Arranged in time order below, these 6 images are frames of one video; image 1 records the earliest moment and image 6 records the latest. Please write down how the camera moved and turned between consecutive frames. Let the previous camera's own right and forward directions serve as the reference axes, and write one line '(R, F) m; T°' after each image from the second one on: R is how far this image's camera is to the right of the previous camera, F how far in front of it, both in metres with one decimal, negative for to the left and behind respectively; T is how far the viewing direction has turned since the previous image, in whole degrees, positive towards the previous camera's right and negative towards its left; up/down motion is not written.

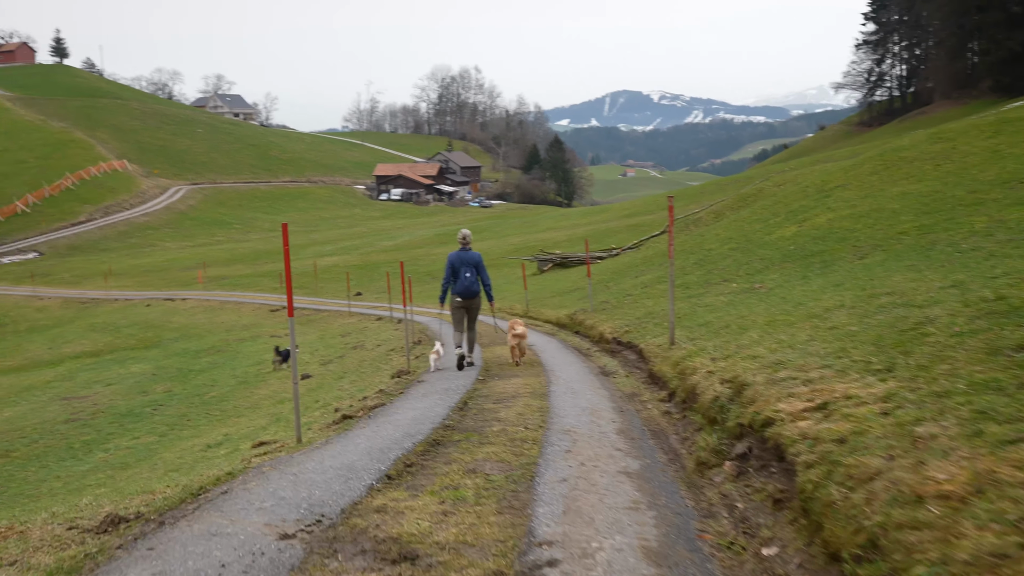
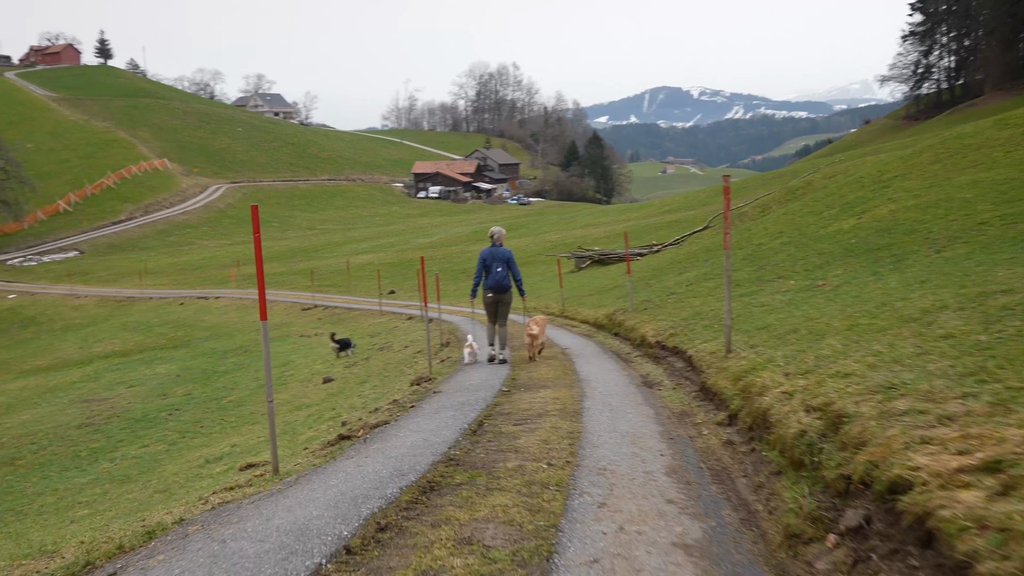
(+0.1, +1.5) m; -2°
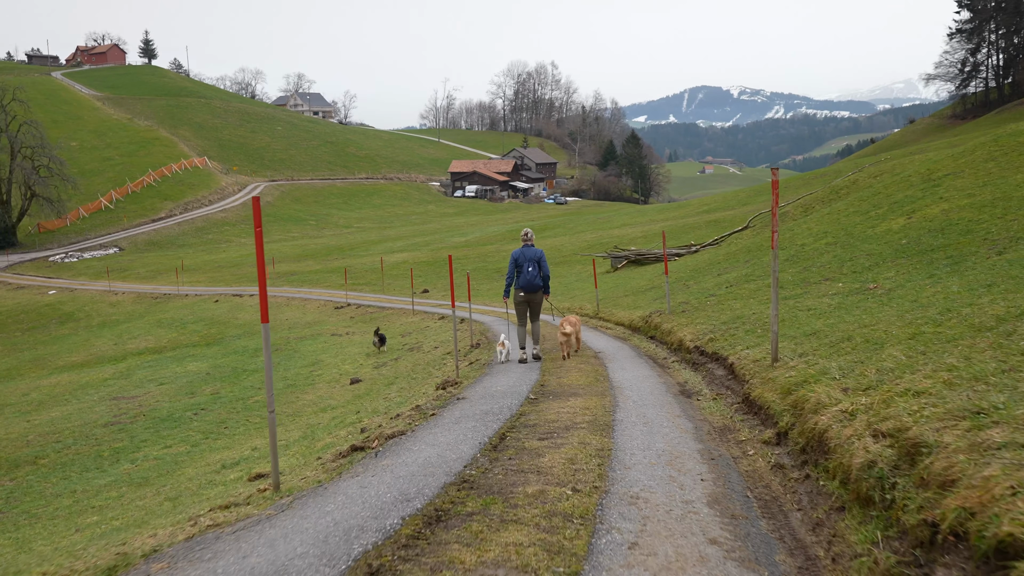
(+0.1, +0.6) m; -2°
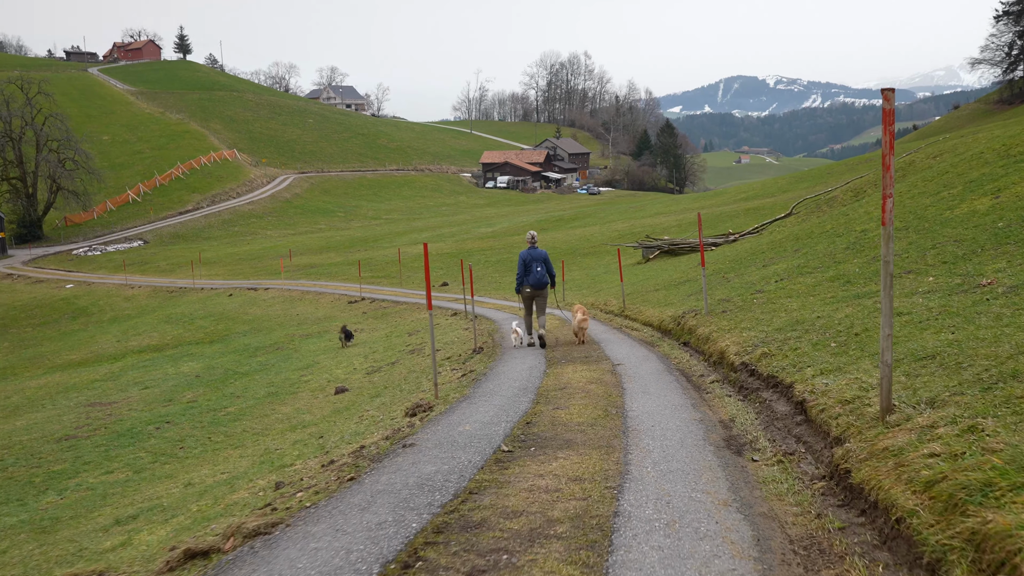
(+0.5, +3.0) m; -2°
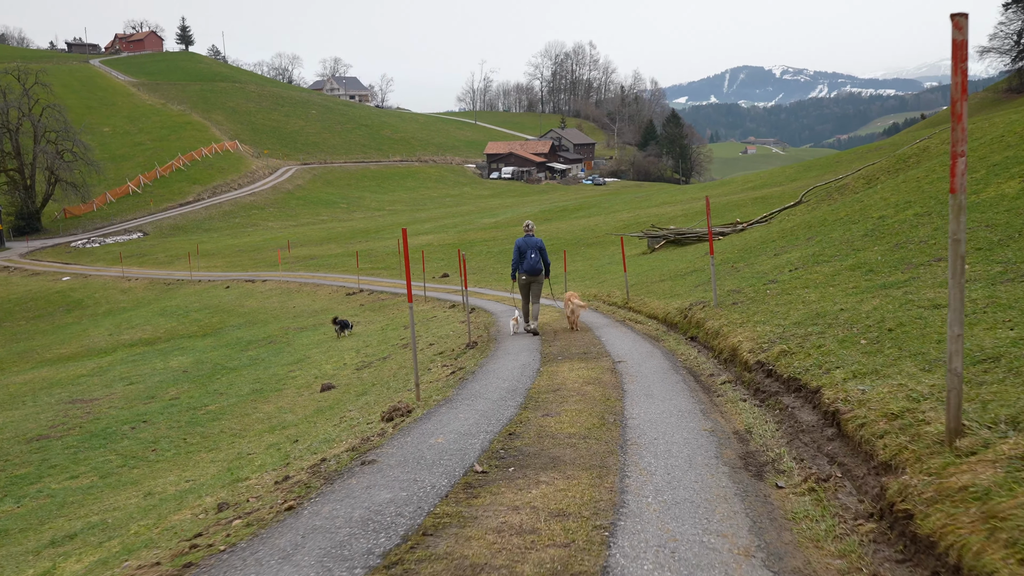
(+0.2, +1.0) m; 0°
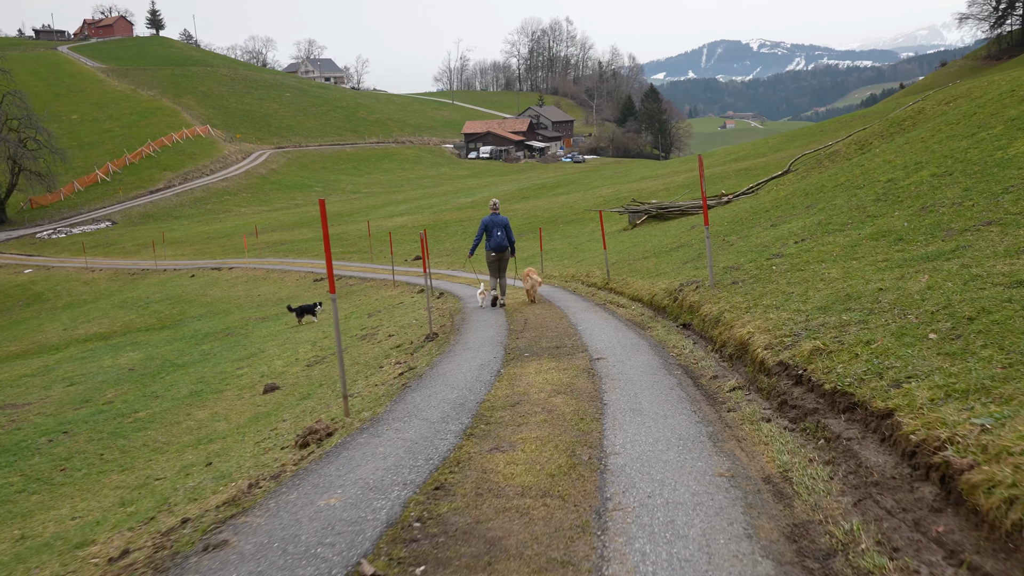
(+0.3, +2.0) m; +1°
